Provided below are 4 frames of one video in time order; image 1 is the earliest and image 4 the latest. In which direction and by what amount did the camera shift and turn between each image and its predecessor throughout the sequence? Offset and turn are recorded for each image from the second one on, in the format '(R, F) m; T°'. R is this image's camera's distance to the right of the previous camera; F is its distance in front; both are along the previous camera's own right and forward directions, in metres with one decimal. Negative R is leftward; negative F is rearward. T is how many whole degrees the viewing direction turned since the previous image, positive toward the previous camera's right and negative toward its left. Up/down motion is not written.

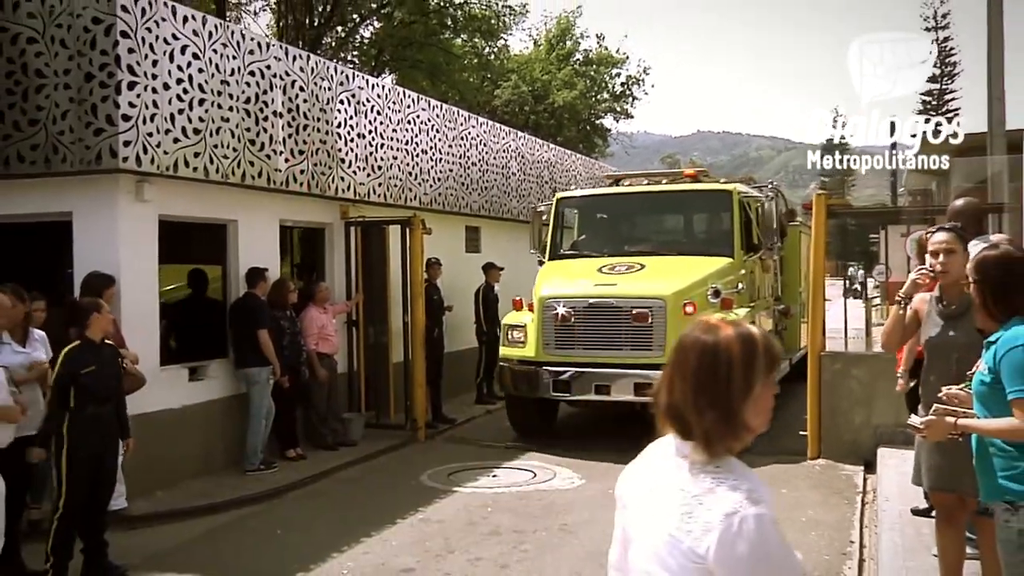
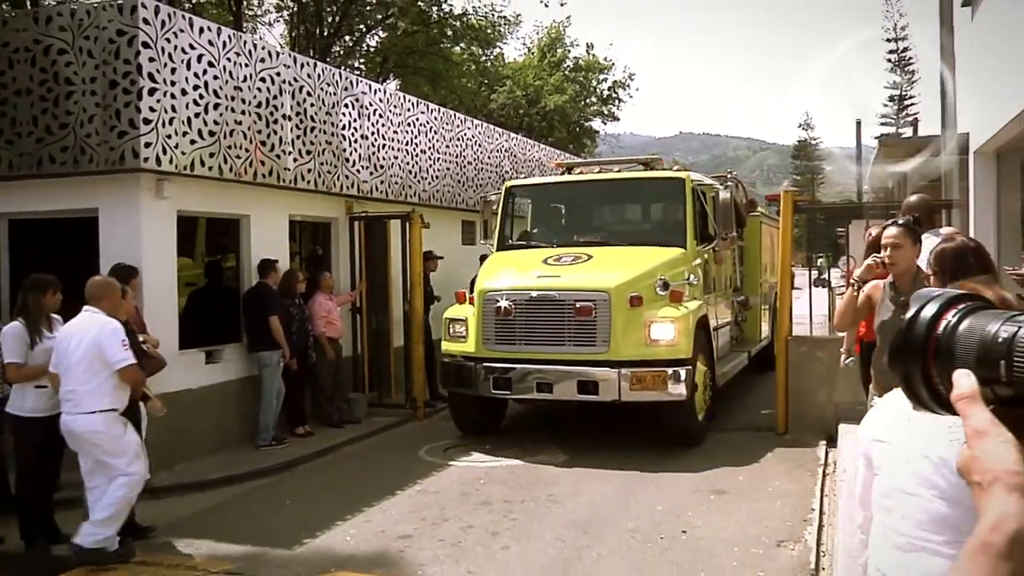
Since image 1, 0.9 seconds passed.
(+0.2, -0.6) m; -1°
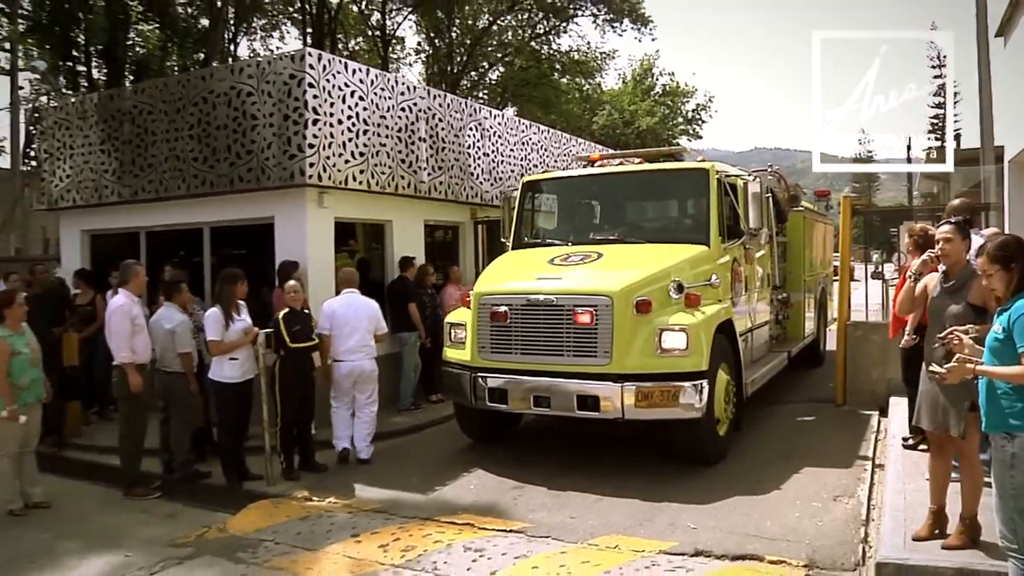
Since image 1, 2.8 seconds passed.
(+0.2, -1.6) m; -5°
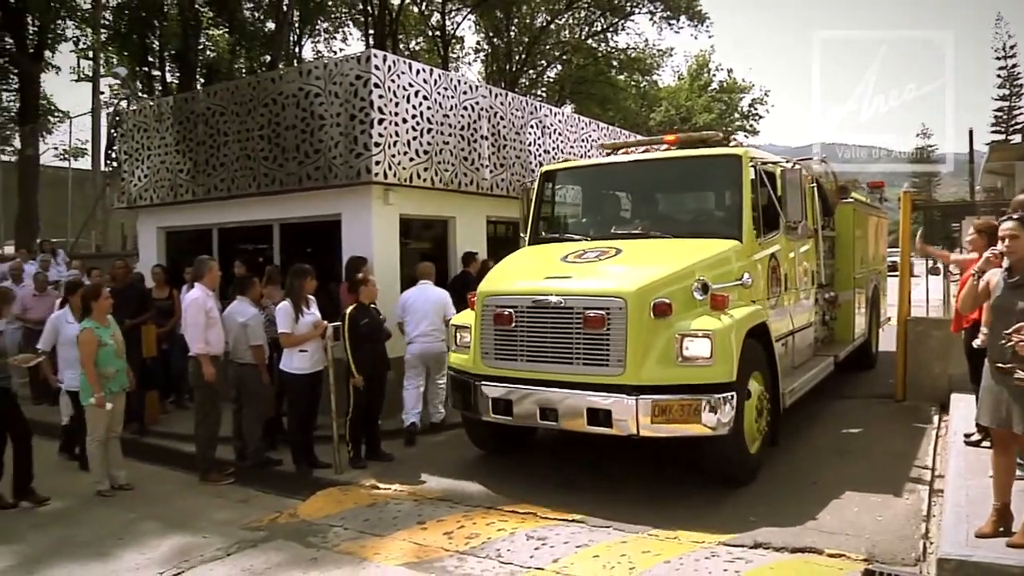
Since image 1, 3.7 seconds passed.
(0.0, -0.2) m; -3°
